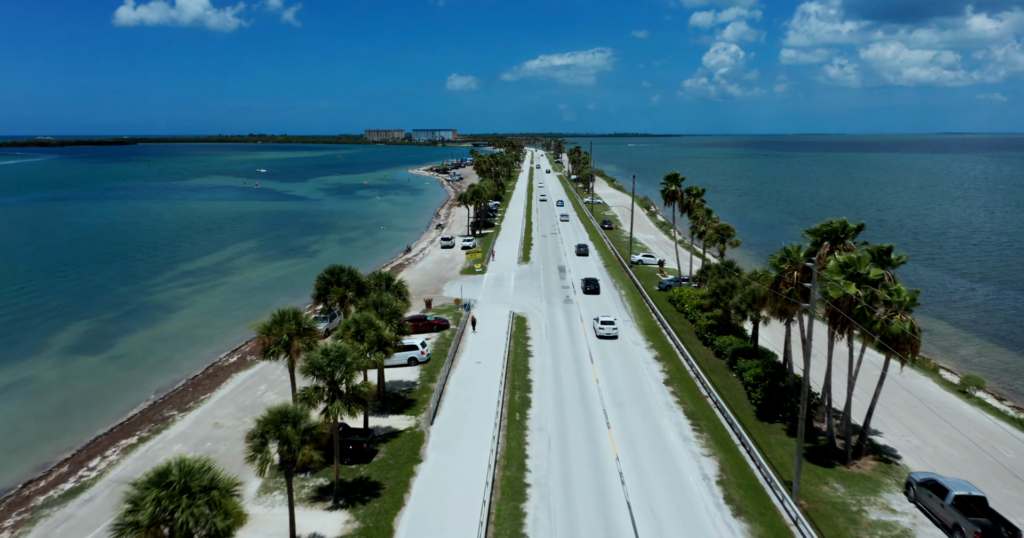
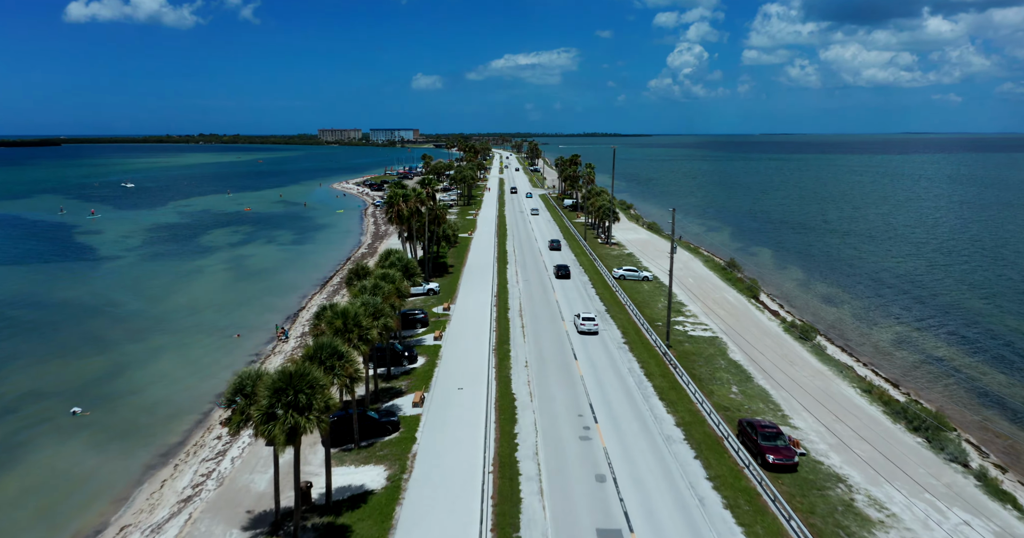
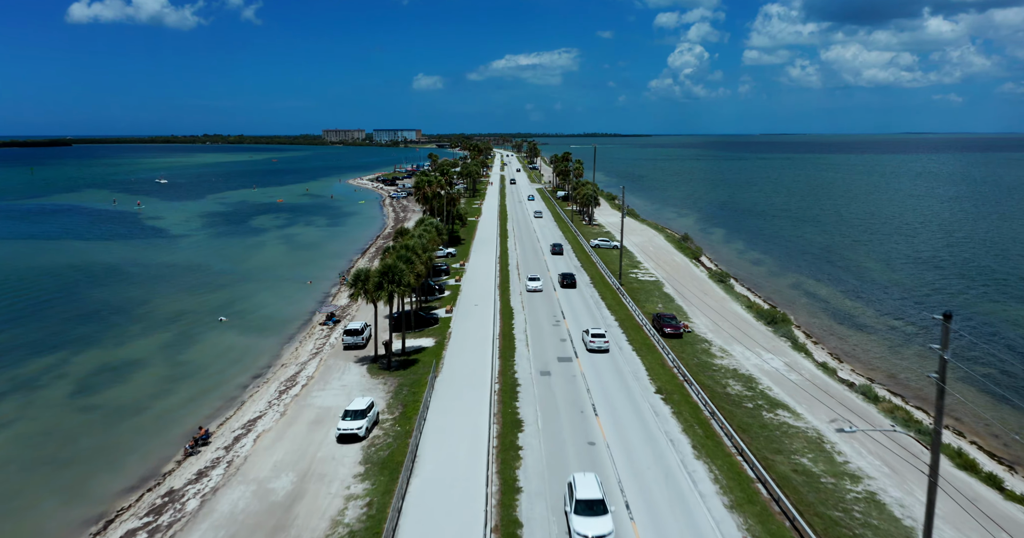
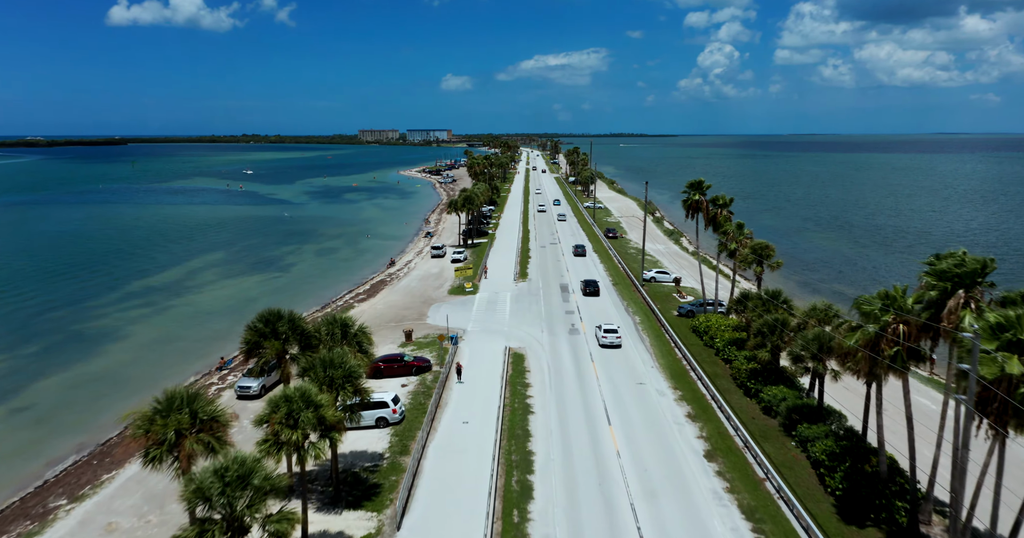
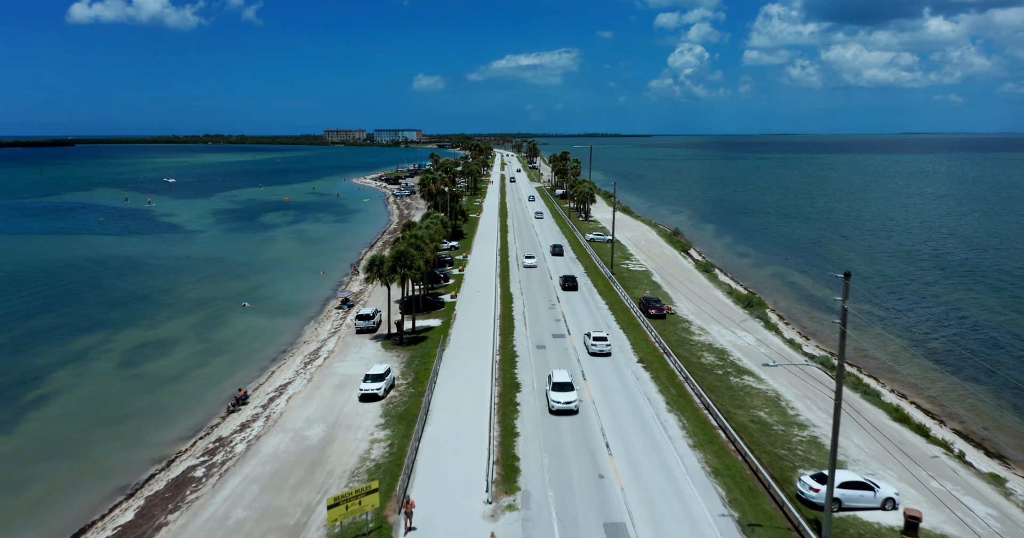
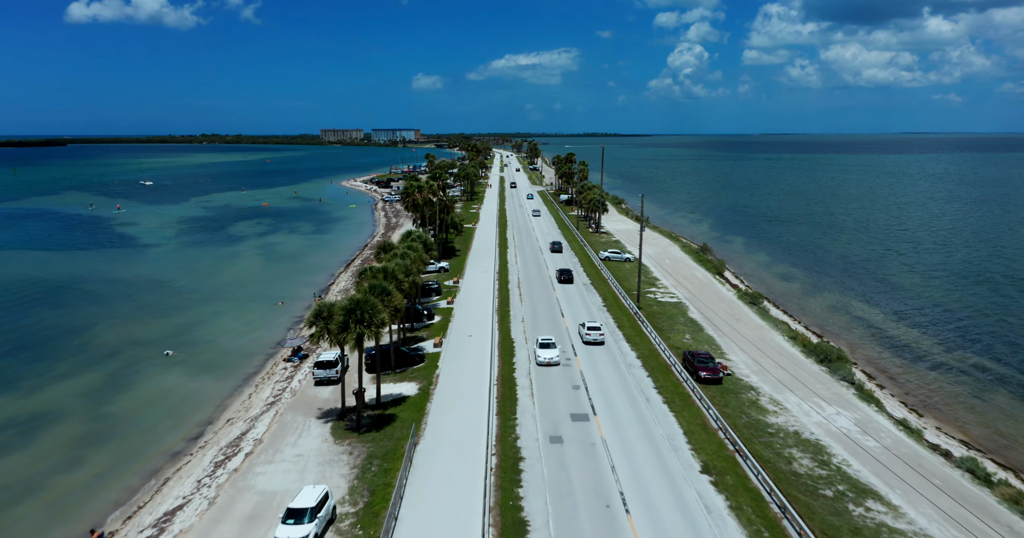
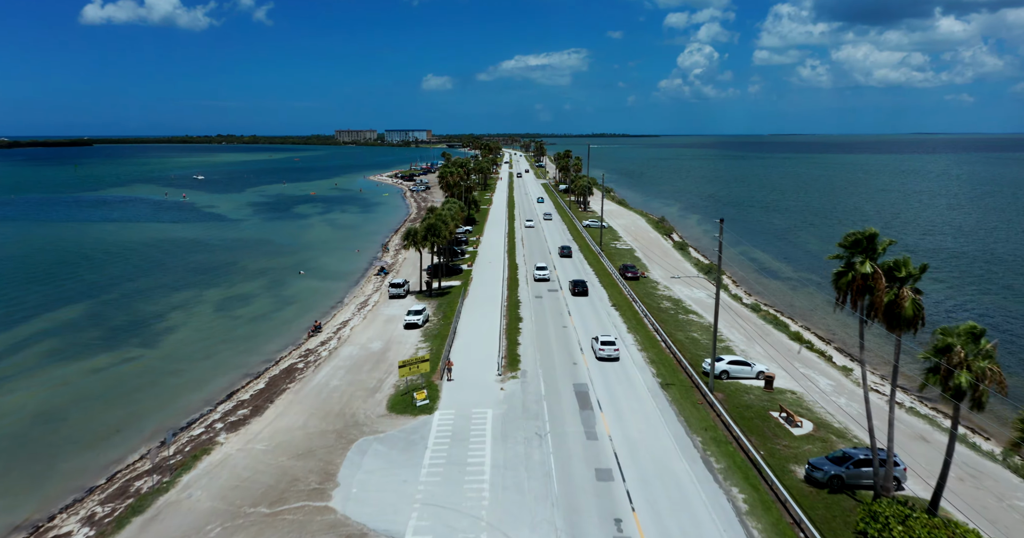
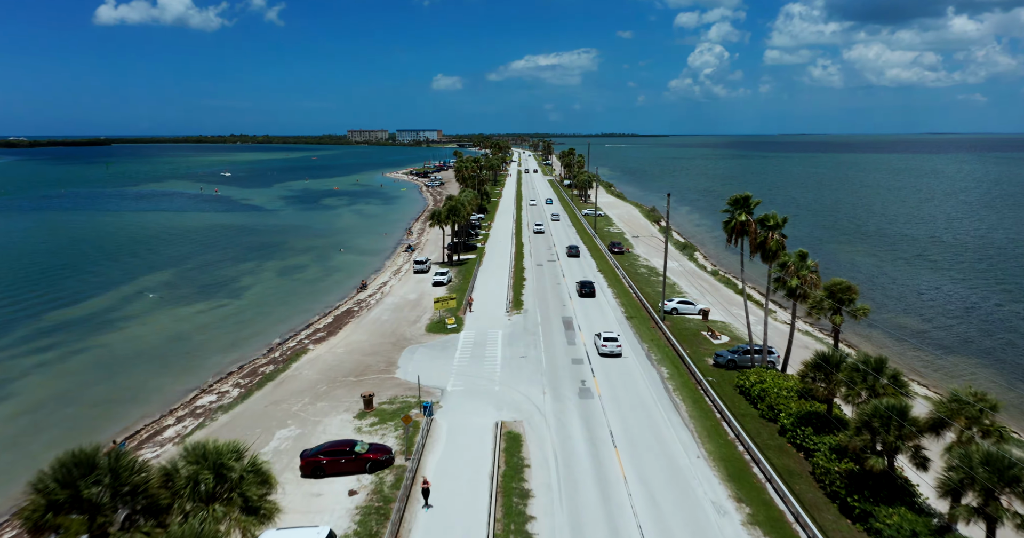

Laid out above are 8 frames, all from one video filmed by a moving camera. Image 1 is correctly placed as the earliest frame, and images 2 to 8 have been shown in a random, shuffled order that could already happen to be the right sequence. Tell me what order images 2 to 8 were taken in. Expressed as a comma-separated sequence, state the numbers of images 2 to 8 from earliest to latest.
4, 8, 7, 5, 3, 6, 2
